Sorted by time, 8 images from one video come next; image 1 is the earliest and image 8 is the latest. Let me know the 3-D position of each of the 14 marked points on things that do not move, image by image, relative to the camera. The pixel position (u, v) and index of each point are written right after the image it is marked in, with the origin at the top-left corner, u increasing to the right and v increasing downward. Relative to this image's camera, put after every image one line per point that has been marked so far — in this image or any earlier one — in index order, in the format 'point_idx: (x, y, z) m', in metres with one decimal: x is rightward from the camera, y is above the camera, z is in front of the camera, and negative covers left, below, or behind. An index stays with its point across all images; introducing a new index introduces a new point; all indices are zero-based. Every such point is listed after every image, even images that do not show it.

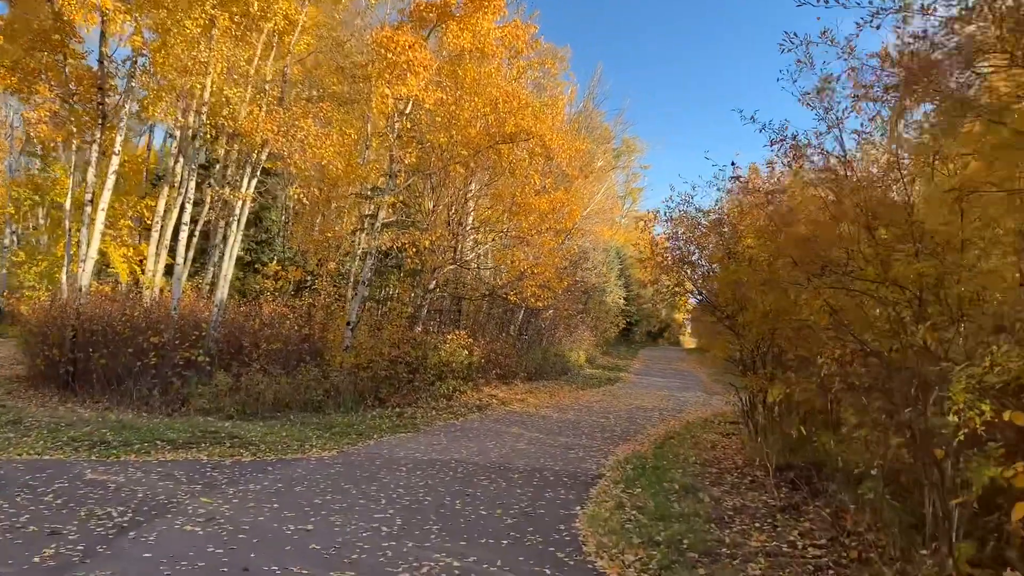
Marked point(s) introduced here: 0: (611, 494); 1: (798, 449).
0: (+0.9, -1.9, +7.6) m
1: (+3.1, -1.8, +9.2) m
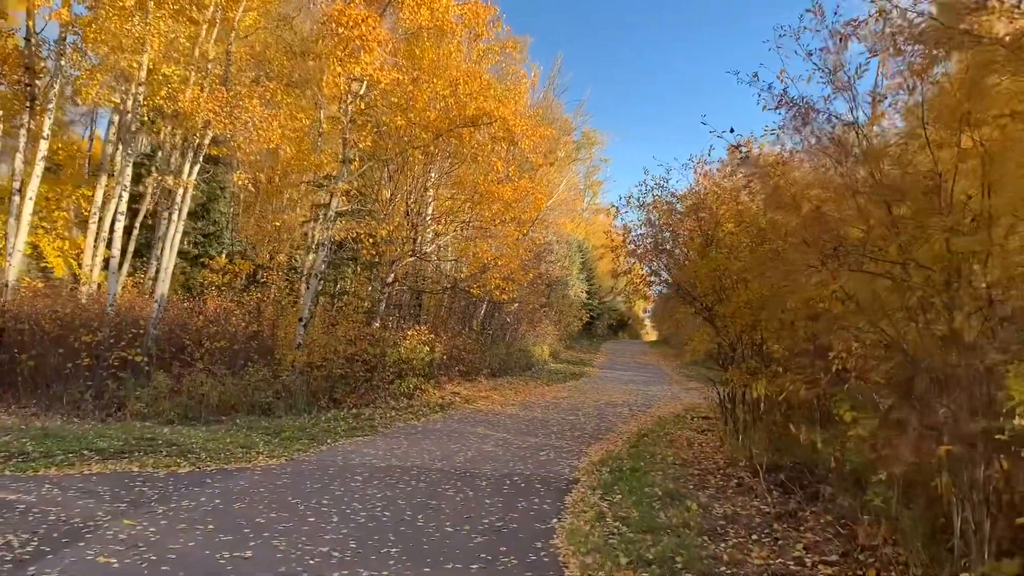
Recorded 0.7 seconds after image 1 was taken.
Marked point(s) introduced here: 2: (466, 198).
0: (+0.6, -1.8, +6.9) m
1: (+2.8, -1.6, +8.6) m
2: (-0.9, +1.7, +16.3) m
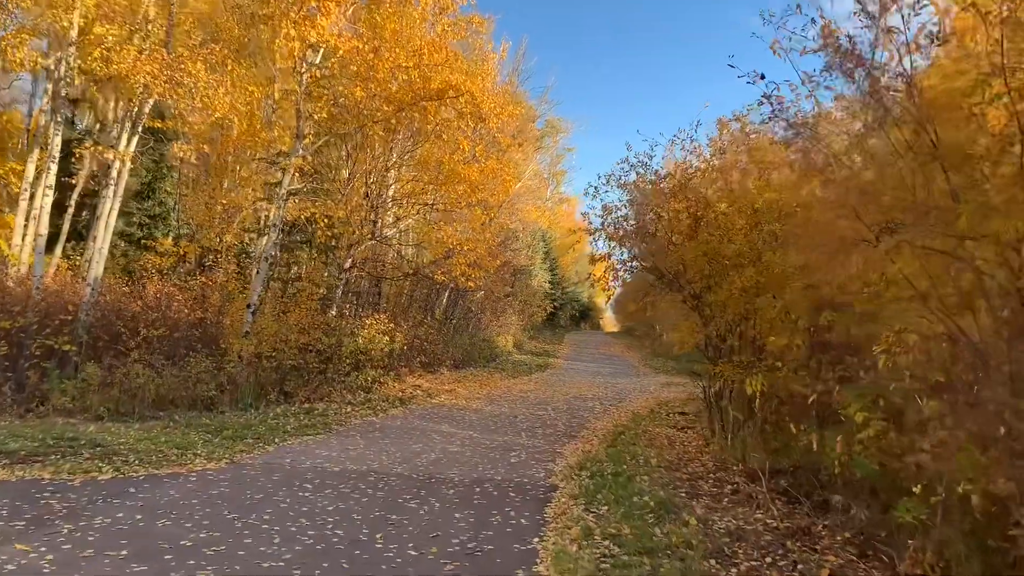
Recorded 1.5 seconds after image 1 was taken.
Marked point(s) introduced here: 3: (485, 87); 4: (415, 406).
0: (+0.4, -1.6, +6.1) m
1: (+2.5, -1.5, +7.9) m
2: (-1.5, +2.0, +15.3) m
3: (-0.5, +3.5, +14.8) m
4: (-1.5, -1.8, +13.2) m
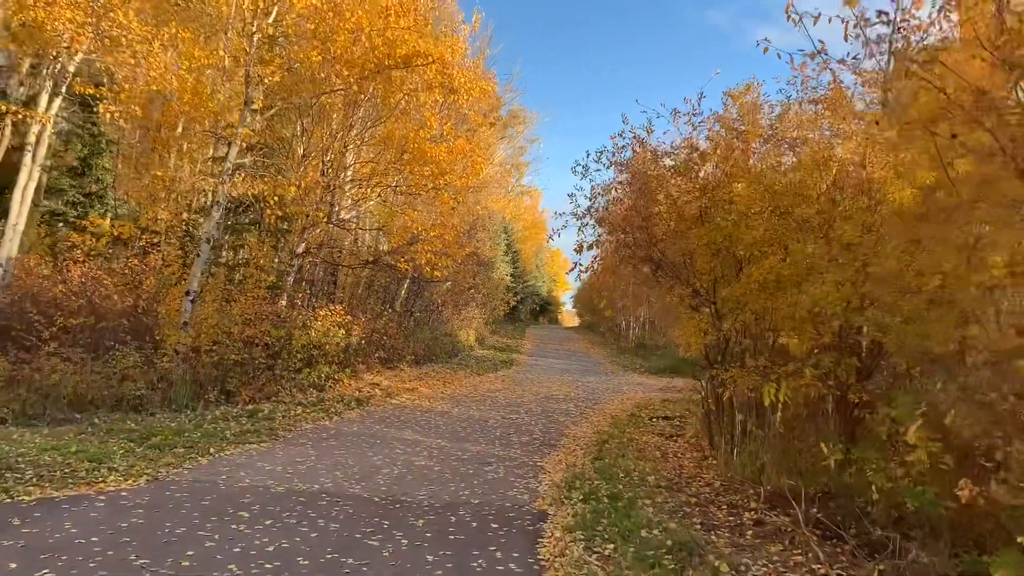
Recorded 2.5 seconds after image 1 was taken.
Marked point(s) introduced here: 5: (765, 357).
0: (+0.4, -1.6, +4.9) m
1: (+2.3, -1.5, +6.8) m
2: (-2.0, +2.1, +14.0) m
3: (-0.9, +3.7, +13.6) m
4: (-2.0, -1.7, +11.9) m
5: (+2.2, -0.6, +7.4) m
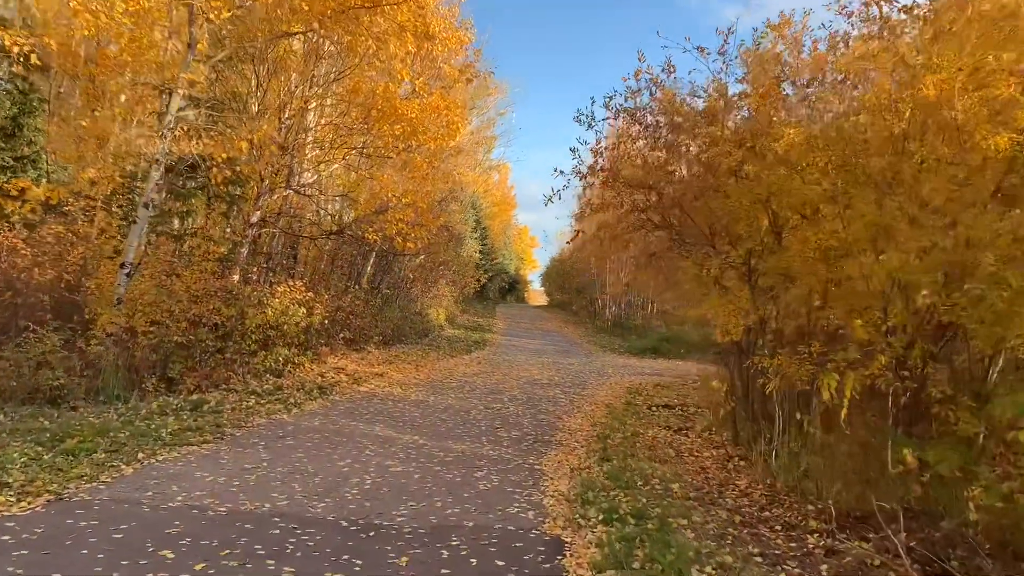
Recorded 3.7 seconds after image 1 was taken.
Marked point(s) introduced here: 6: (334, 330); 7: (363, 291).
0: (+0.4, -1.4, +3.6) m
1: (+2.3, -1.3, +5.6) m
2: (-2.3, +2.5, +12.5) m
3: (-1.1, +4.1, +12.1) m
4: (-2.2, -1.3, +10.5) m
5: (+2.2, -0.4, +6.1) m
6: (-3.0, -0.7, +14.3) m
7: (-2.9, 0.0, +16.6) m
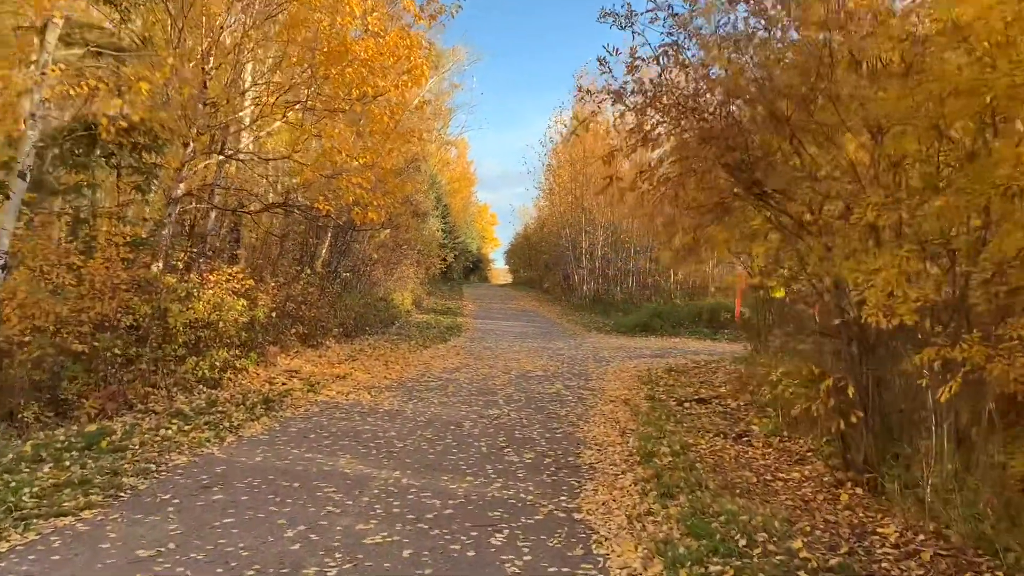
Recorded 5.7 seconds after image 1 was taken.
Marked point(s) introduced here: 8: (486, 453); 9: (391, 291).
0: (+0.8, -1.3, +1.5) m
1: (+2.6, -1.0, +3.5) m
2: (-2.5, +2.7, +10.1) m
3: (-1.5, +4.3, +9.7) m
4: (-2.2, -1.2, +8.3) m
5: (+2.3, -0.1, +4.0) m
6: (-3.2, -0.5, +12.0) m
7: (-3.3, +0.2, +14.2) m
8: (-0.2, -1.3, +6.4) m
9: (-2.7, 0.0, +19.1) m
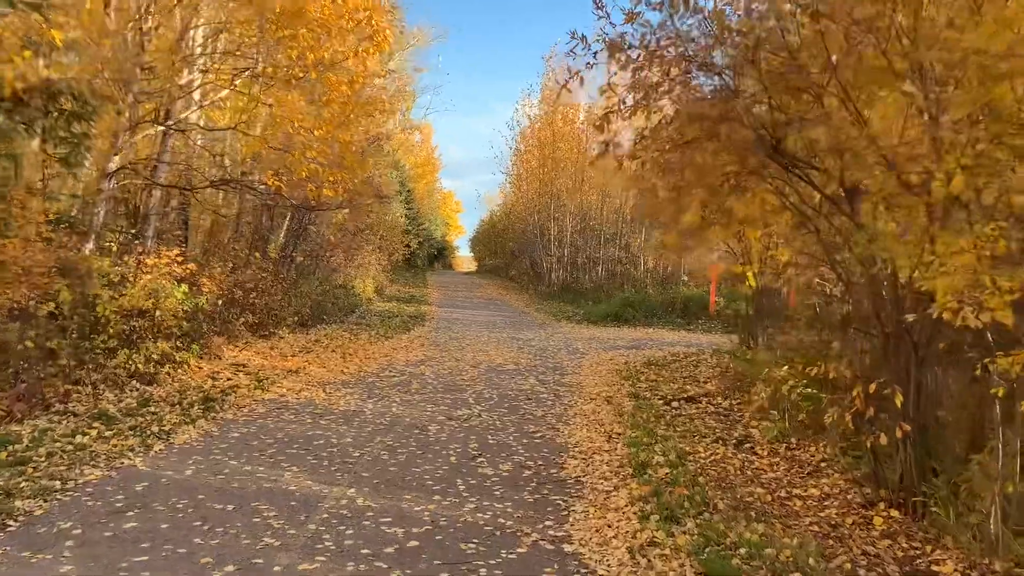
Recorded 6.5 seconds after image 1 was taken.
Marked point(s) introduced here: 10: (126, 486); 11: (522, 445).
0: (+0.8, -1.3, +0.7) m
1: (+2.5, -1.0, +2.8) m
2: (-2.8, +2.9, +9.1) m
3: (-1.7, +4.4, +8.7) m
4: (-2.4, -1.0, +7.3) m
5: (+2.3, -0.1, +3.3) m
6: (-3.6, -0.3, +11.0) m
7: (-3.8, +0.4, +13.2) m
8: (-0.4, -1.2, +5.6) m
9: (-3.4, +0.2, +18.1) m
10: (-2.2, -1.1, +4.9) m
11: (+0.1, -1.1, +6.2) m
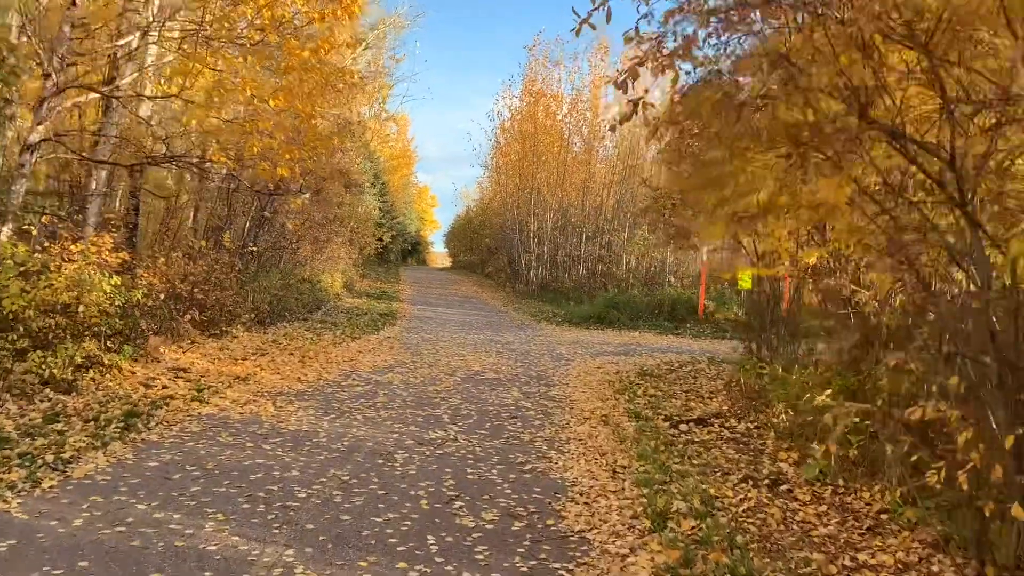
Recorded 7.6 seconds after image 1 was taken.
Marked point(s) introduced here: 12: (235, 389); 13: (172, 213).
0: (+0.9, -1.3, -0.4) m
1: (+2.5, -1.1, +1.7) m
2: (-2.9, +2.9, +7.9) m
3: (-1.8, +4.5, +7.5) m
4: (-2.5, -1.0, +6.1) m
5: (+2.3, -0.2, +2.2) m
6: (-3.8, -0.2, +9.7) m
7: (-4.0, +0.5, +12.0) m
8: (-0.4, -1.2, +4.4) m
9: (-3.8, +0.3, +16.9) m
10: (-2.3, -1.1, +3.7) m
11: (0.0, -1.2, +5.1) m
12: (-2.6, -0.9, +7.8) m
13: (-4.5, +1.0, +11.2) m
